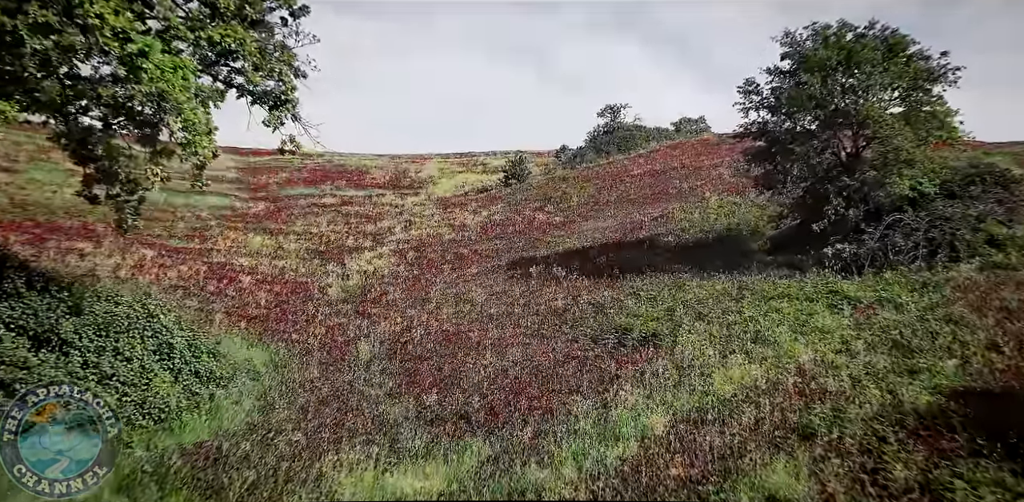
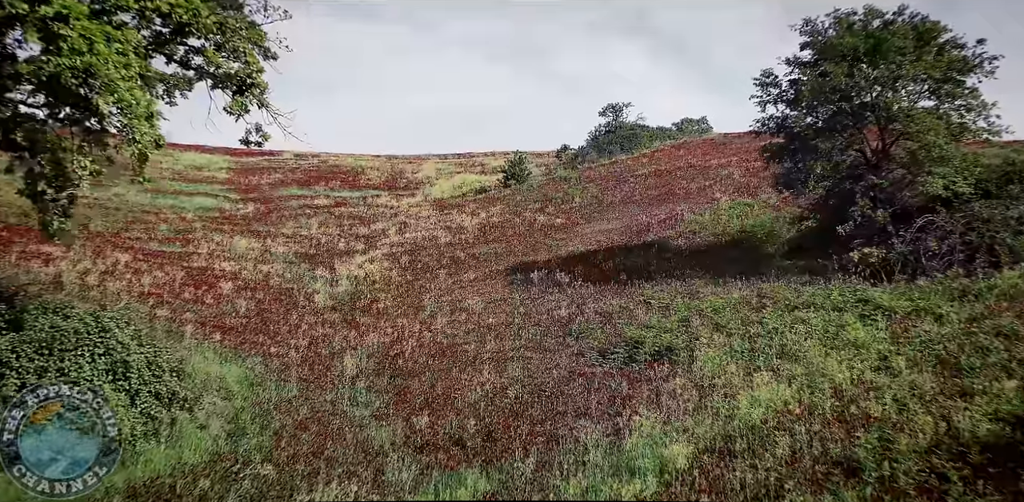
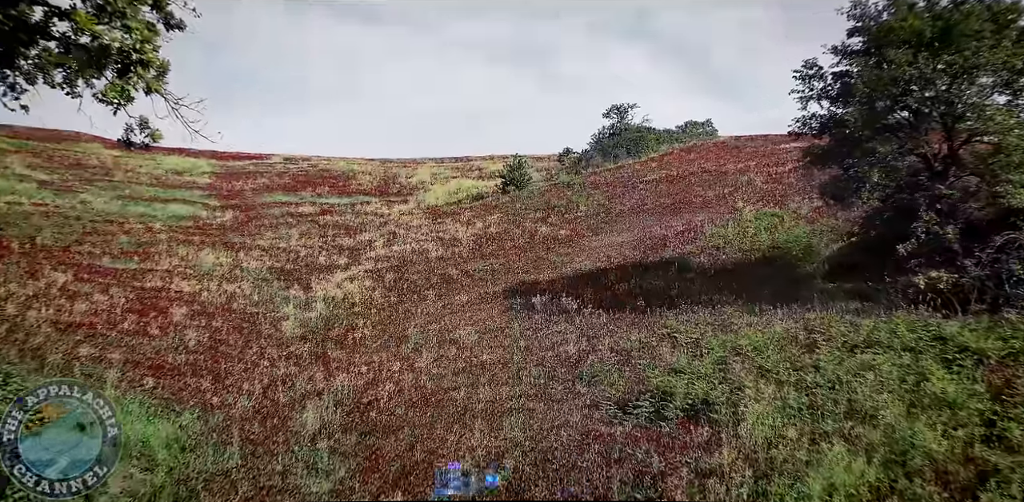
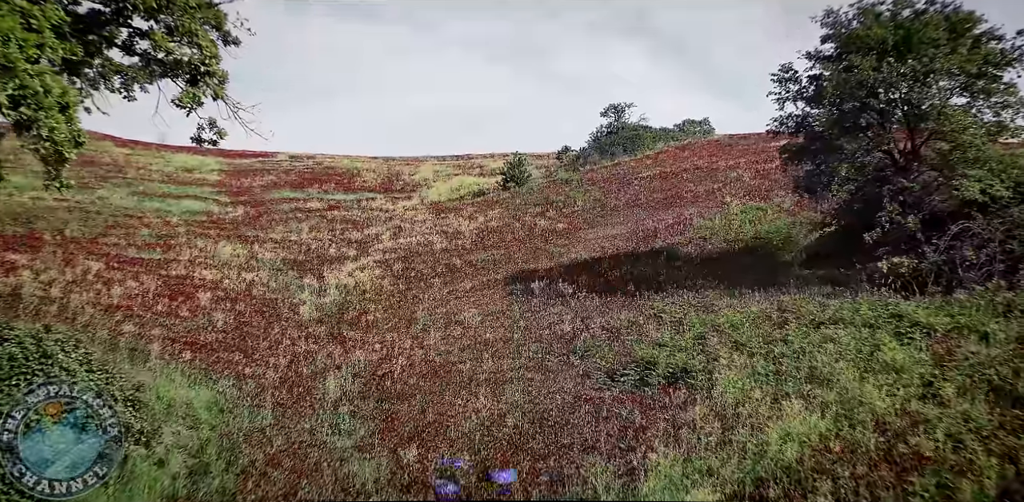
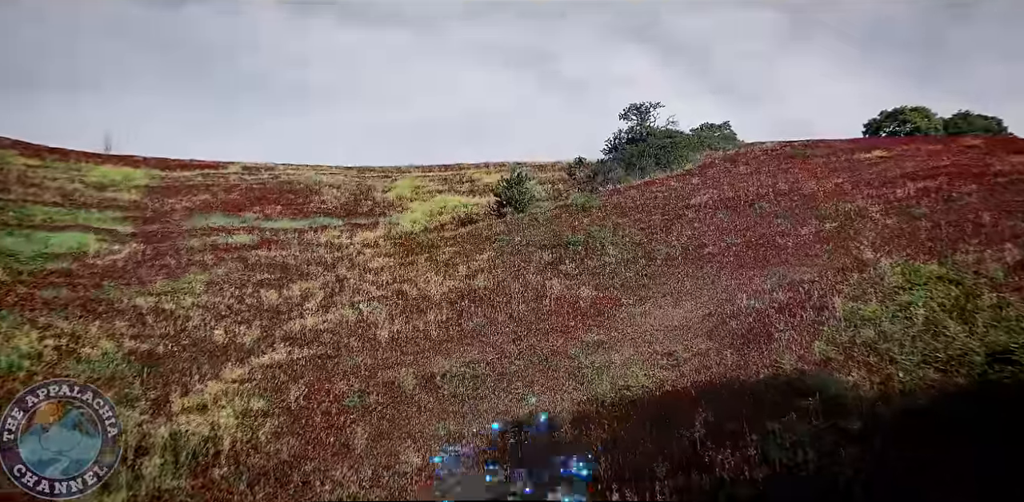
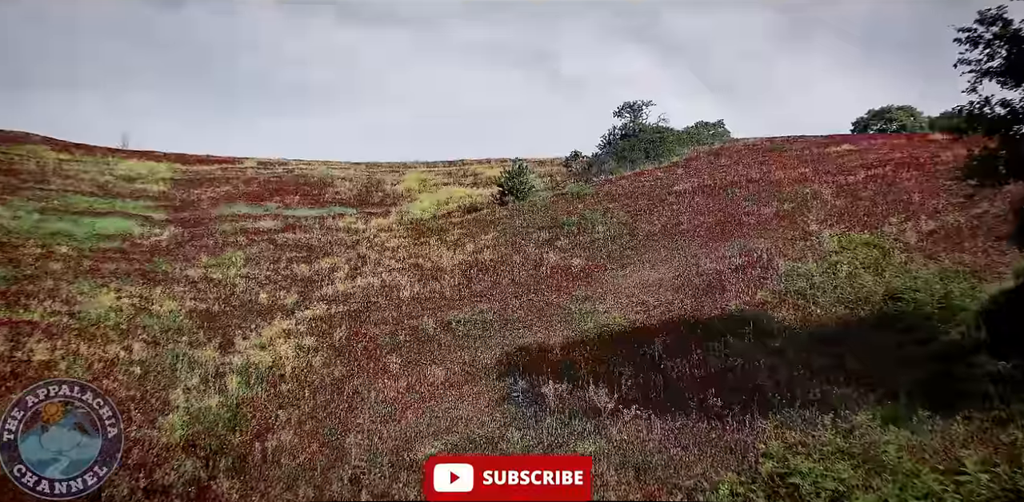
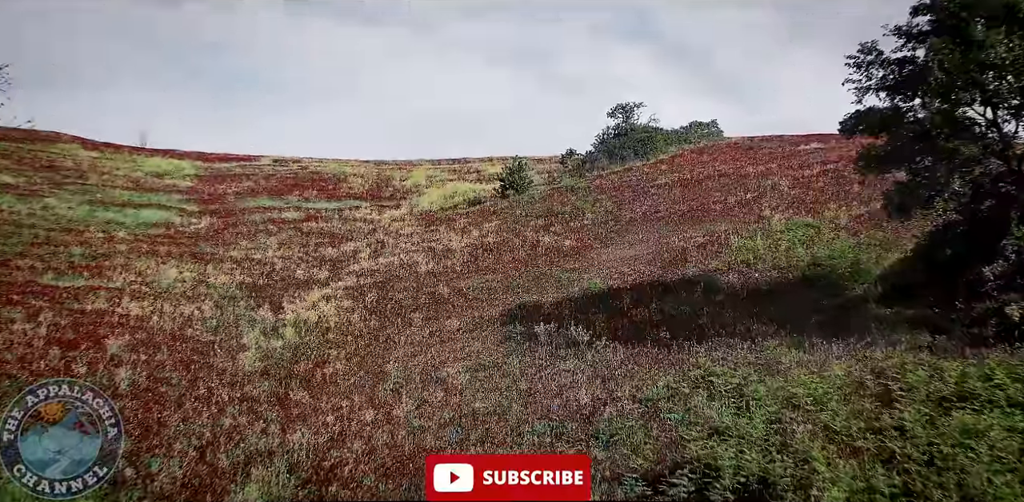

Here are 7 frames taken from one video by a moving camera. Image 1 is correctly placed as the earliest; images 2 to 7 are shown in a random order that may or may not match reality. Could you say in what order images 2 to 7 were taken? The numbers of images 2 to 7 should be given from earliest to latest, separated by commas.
2, 4, 3, 7, 6, 5
